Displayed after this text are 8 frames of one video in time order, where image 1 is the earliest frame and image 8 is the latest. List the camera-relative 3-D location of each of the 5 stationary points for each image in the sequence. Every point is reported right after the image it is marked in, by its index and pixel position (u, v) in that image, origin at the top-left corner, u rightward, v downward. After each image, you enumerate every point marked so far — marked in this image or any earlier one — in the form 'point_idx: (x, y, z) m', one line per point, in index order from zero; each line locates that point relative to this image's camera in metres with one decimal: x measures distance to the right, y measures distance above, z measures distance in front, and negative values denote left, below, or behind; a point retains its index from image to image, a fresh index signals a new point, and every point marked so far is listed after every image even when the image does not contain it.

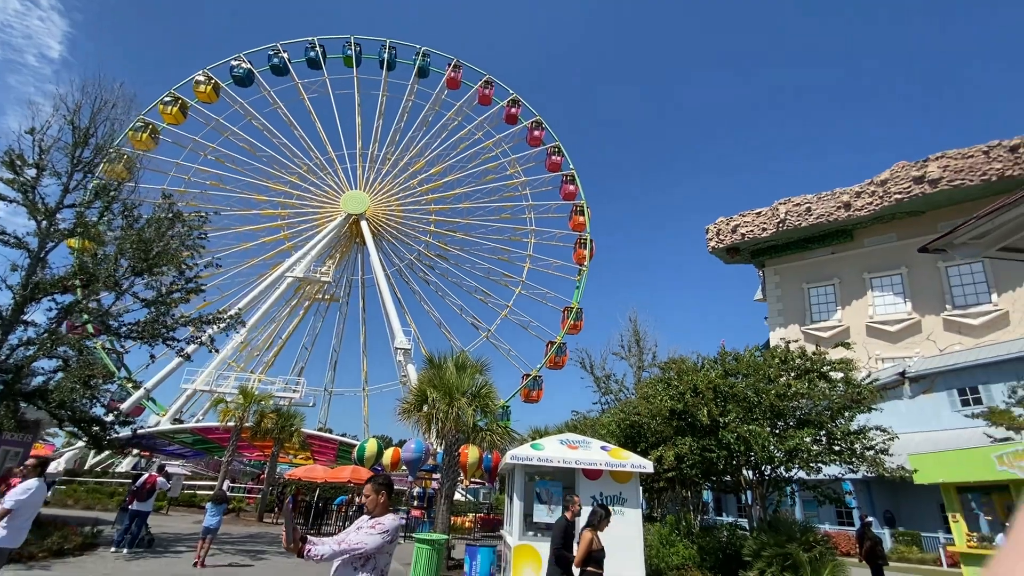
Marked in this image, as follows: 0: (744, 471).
0: (+5.6, -4.5, +11.6) m
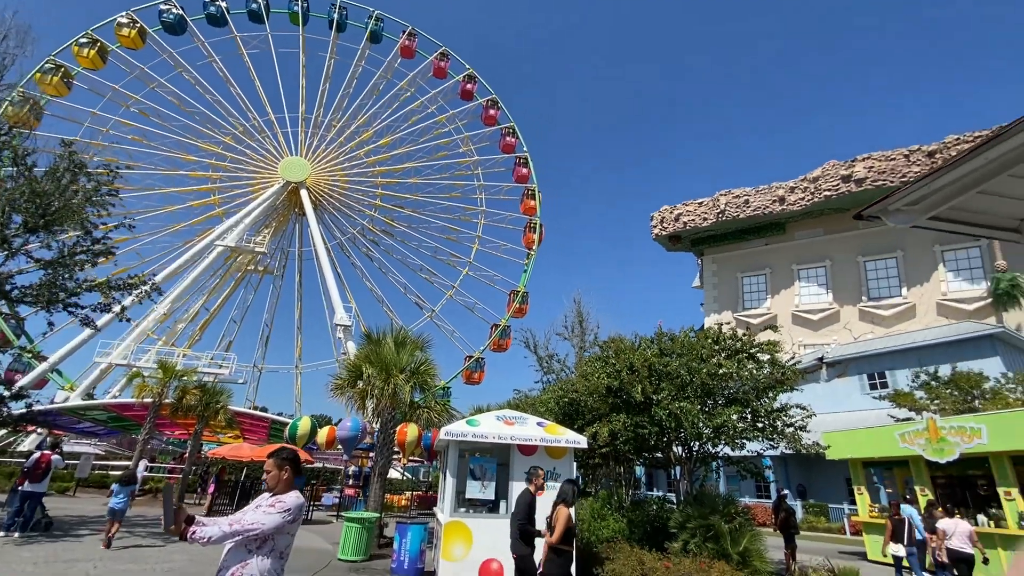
0: (+4.0, -4.0, +11.9) m
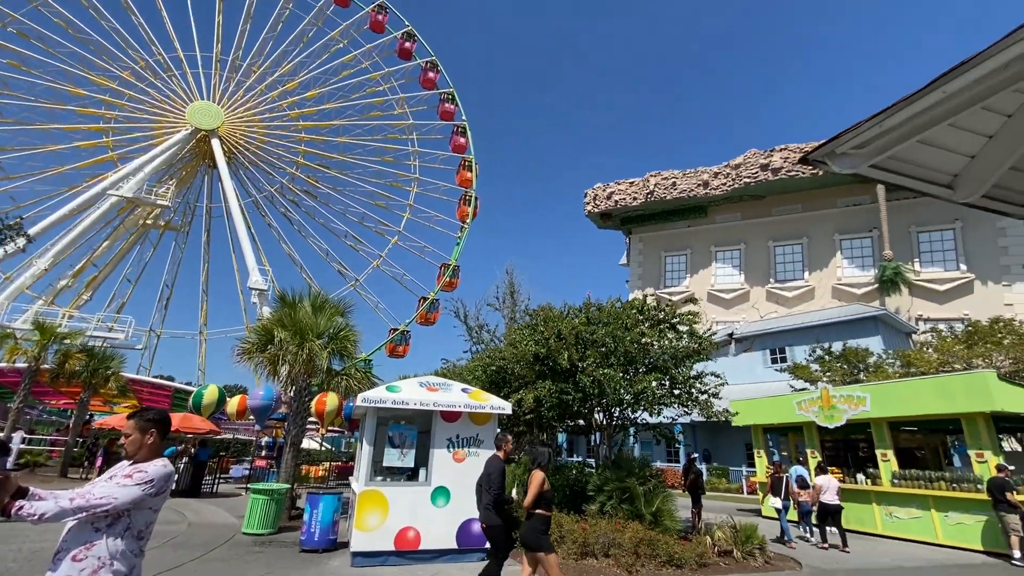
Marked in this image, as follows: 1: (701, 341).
0: (+2.1, -3.2, +12.1) m
1: (+4.5, -1.3, +11.3) m
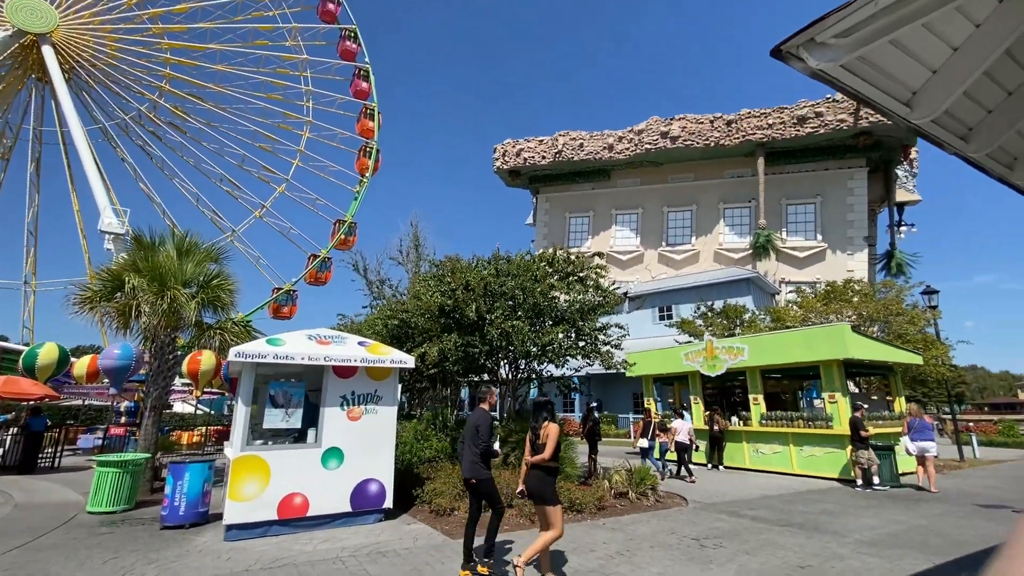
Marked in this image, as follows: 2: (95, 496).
0: (-0.3, -2.0, +11.9) m
1: (+2.3, -0.2, +11.4) m
2: (-8.6, -4.3, +9.8) m
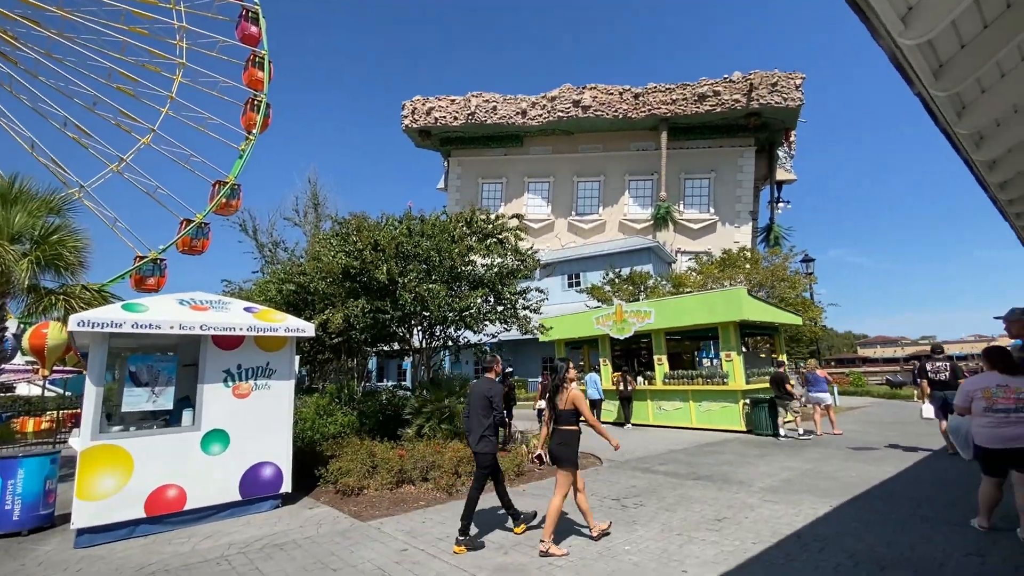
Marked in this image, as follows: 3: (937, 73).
0: (-2.3, -1.1, +11.1) m
1: (+0.3, +0.7, +11.0) m
2: (-10.1, -3.5, +7.6) m
3: (+2.5, +1.3, +2.8) m
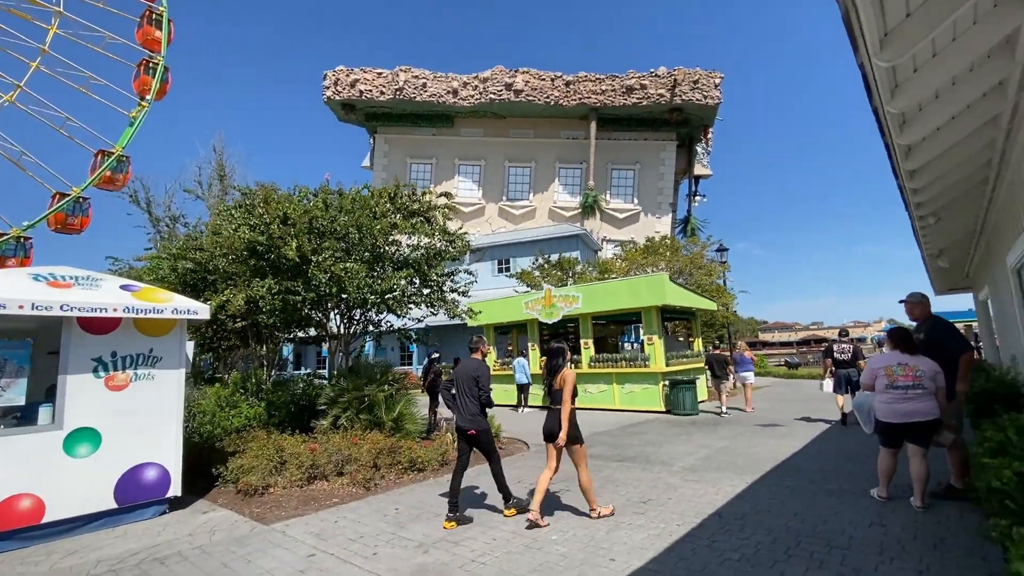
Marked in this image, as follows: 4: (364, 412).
0: (-3.9, -0.7, +10.3) m
1: (-1.3, +1.1, +10.5) m
2: (-11.1, -3.1, +5.8) m
3: (+2.1, +1.4, +2.7) m
4: (-2.8, -2.4, +9.1) m
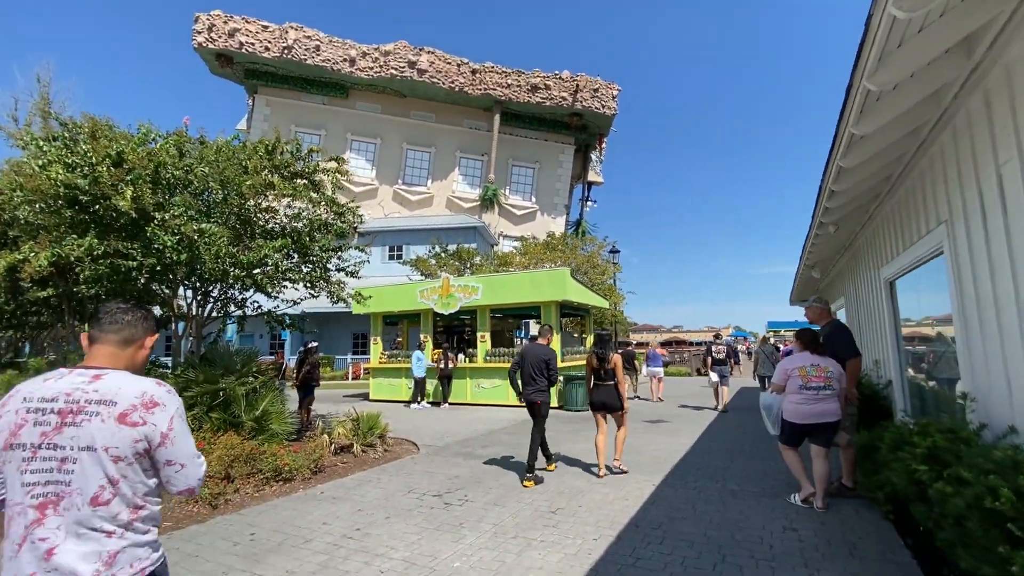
0: (-5.9, -0.1, +8.4) m
1: (-3.2, +1.5, +9.1) m
2: (-12.0, -2.2, +2.3) m
3: (+1.8, +1.4, +2.3) m
4: (-4.6, -1.9, +7.5) m
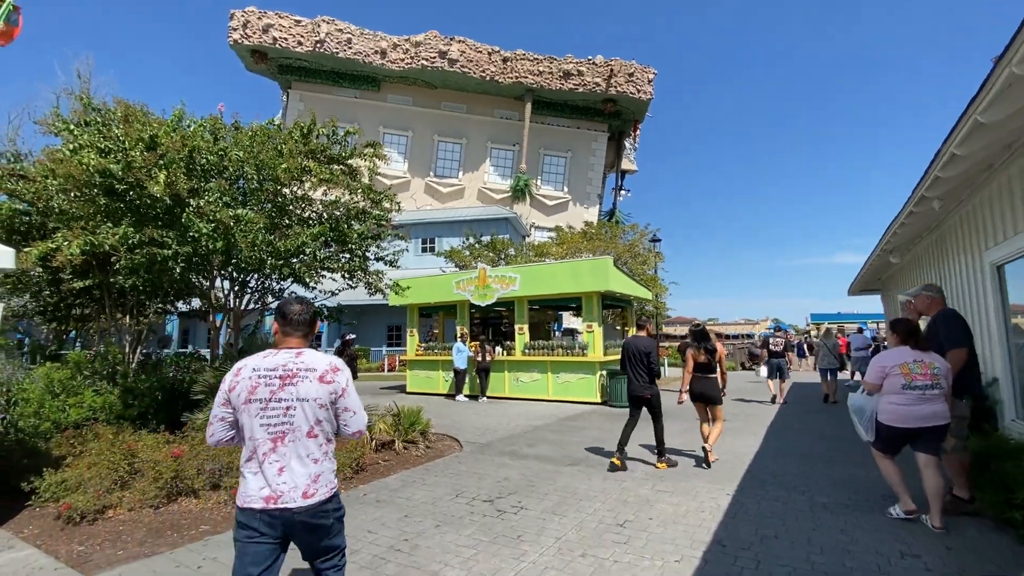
0: (-5.1, +0.1, +8.2) m
1: (-2.4, +1.6, +8.8) m
2: (-11.5, -2.1, +2.5) m
3: (+2.2, +1.5, +1.6) m
4: (-3.9, -1.7, +7.2) m
